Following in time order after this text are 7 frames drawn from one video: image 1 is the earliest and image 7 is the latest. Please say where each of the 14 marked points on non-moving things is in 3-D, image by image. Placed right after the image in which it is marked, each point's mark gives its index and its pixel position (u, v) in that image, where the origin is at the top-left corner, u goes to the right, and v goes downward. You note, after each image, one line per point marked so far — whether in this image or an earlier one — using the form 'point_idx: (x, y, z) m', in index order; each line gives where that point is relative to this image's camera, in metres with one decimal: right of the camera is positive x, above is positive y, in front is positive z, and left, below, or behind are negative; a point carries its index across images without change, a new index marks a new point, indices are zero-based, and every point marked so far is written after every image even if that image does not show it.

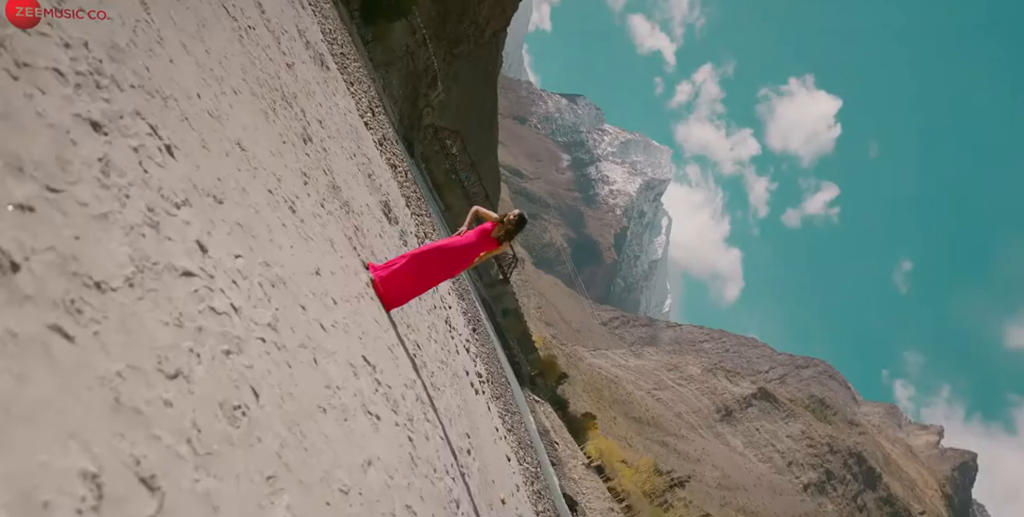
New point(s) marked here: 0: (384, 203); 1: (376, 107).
0: (-1.7, +0.7, +8.4) m
1: (-3.6, +4.1, +16.9) m
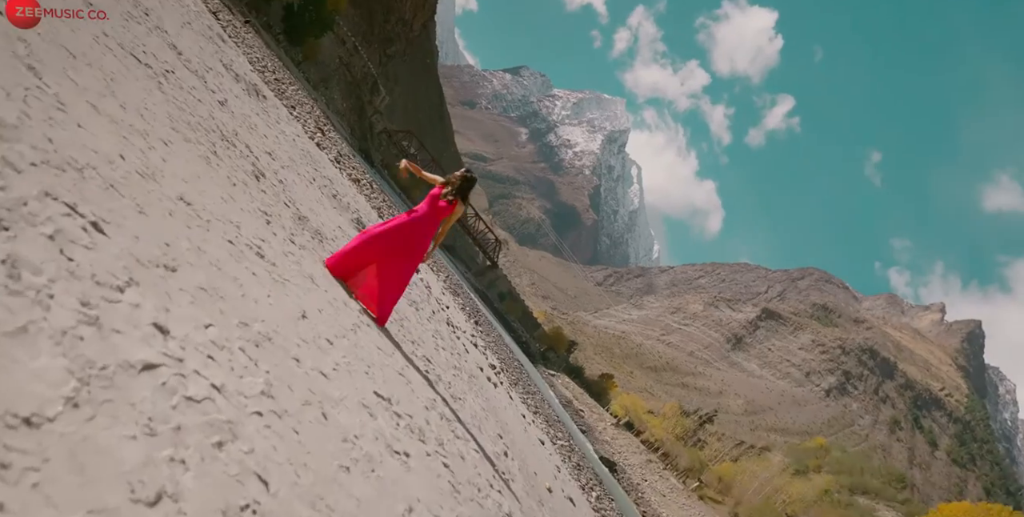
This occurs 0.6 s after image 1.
0: (-2.0, +0.4, +8.1) m
1: (-4.9, +3.5, +16.5) m
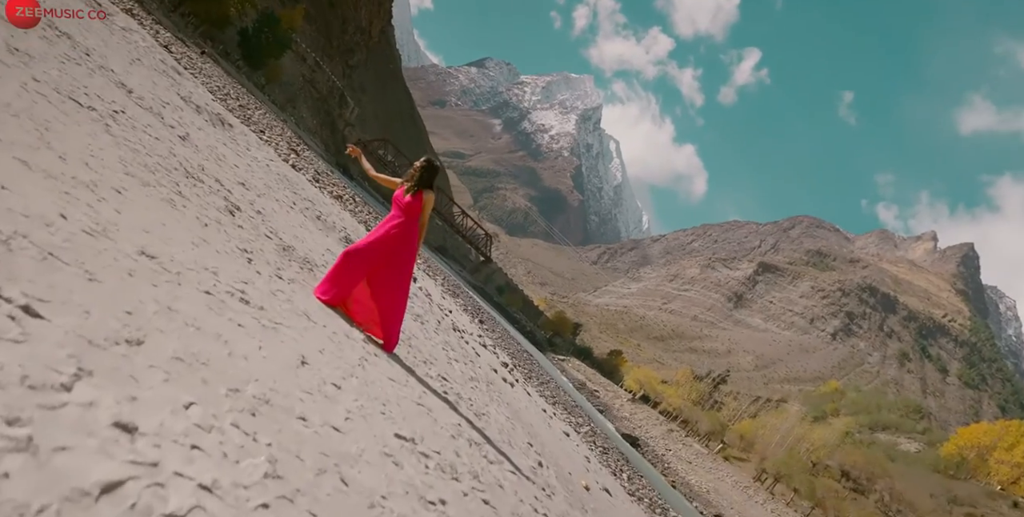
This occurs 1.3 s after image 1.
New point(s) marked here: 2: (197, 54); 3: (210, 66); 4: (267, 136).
0: (-2.1, +0.2, +7.8) m
1: (-5.5, +2.9, +16.1) m
2: (-8.7, +5.7, +17.5) m
3: (-8.6, +5.5, +18.2) m
4: (-4.3, +2.1, +10.9) m
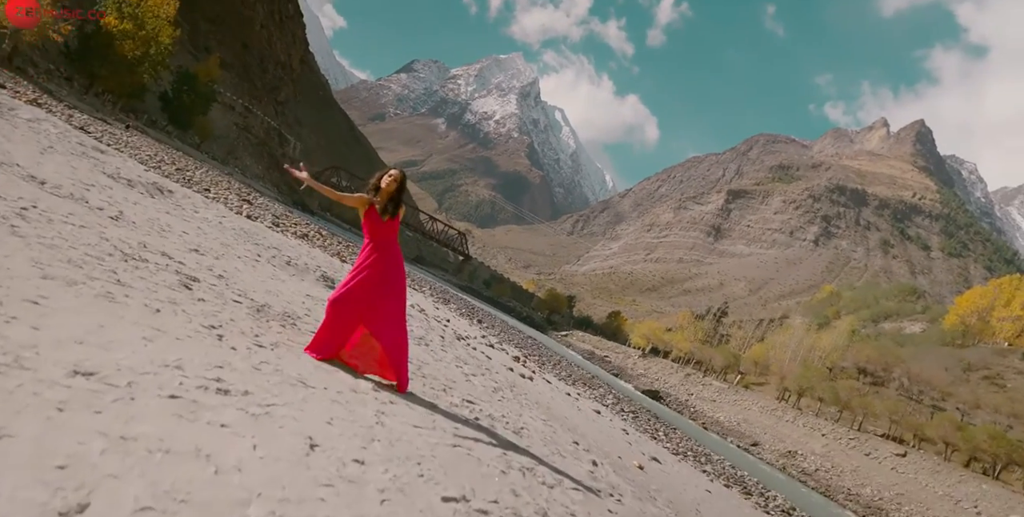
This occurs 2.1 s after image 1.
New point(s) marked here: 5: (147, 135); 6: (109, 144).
0: (-2.2, -0.3, +7.4) m
1: (-6.5, +1.6, +15.5) m
2: (-10.4, +3.5, +16.8) m
3: (-10.2, +3.3, +17.4) m
4: (-4.9, +1.1, +10.3) m
5: (-11.6, +3.9, +20.0) m
6: (-6.4, +1.8, +10.0) m
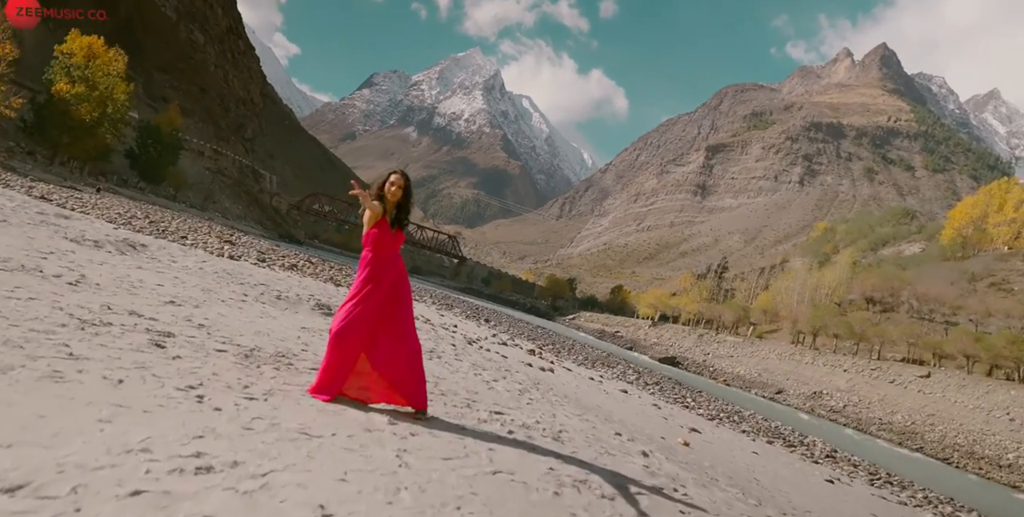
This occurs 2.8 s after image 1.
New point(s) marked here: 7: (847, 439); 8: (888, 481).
0: (-2.2, -0.6, +7.1) m
1: (-6.8, +0.5, +15.1) m
2: (-10.9, +1.7, +16.3) m
3: (-10.8, +1.6, +17.0) m
4: (-5.1, +0.3, +10.0) m
5: (-12.2, +2.0, +19.5) m
6: (-6.7, +0.8, +9.6) m
7: (+9.8, -5.3, +18.4) m
8: (+5.1, -3.0, +8.6) m
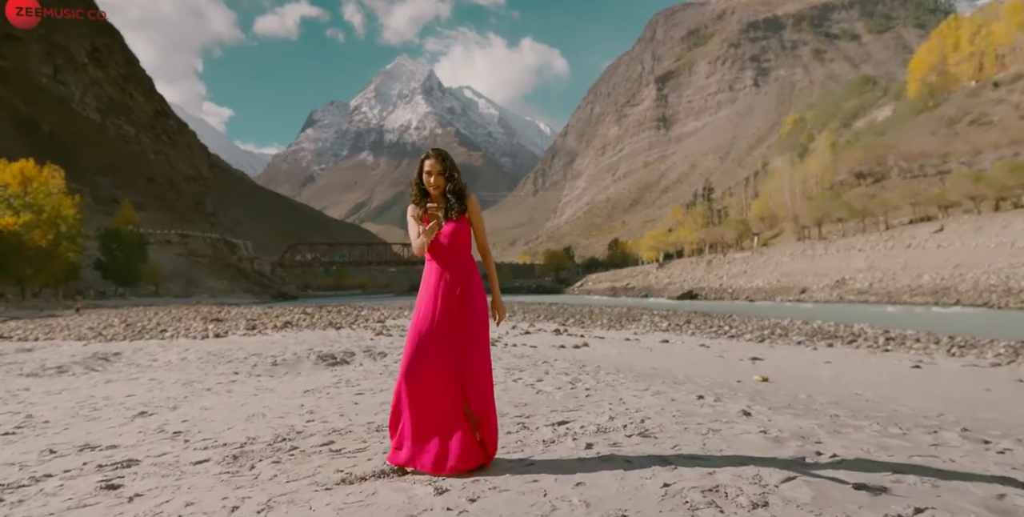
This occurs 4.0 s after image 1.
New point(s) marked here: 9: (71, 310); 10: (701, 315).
0: (-1.9, -1.0, +6.5) m
1: (-6.7, -1.3, +14.4) m
2: (-11.1, -1.4, +15.6) m
3: (-10.9, -1.5, +16.2) m
4: (-5.0, -1.1, +9.3) m
5: (-12.4, -1.5, +18.8) m
6: (-6.7, -1.1, +9.0) m
7: (+10.7, -1.6, +18.0) m
8: (+5.7, -1.1, +8.1) m
9: (-12.4, -1.5, +17.5) m
10: (+5.1, -1.5, +16.8) m
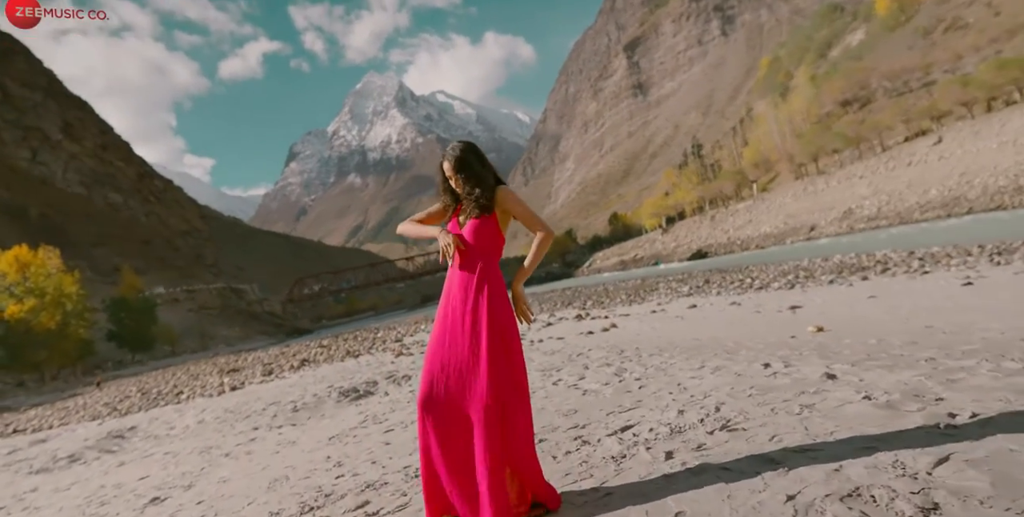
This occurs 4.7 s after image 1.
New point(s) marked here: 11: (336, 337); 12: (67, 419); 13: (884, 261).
0: (-1.6, -1.3, +6.1) m
1: (-6.3, -2.4, +14.1) m
2: (-10.5, -3.3, +15.3) m
3: (-10.3, -3.3, +16.0) m
4: (-4.6, -1.9, +9.0) m
5: (-11.8, -3.6, +18.5) m
6: (-6.2, -2.3, +8.7) m
7: (+11.0, +0.6, +17.6) m
8: (+5.9, +0.1, +7.7) m
9: (-11.7, -3.6, +17.2) m
10: (+5.5, -0.3, +16.4) m
11: (-4.9, -2.2, +17.6) m
12: (-6.4, -2.3, +9.1) m
13: (+6.1, 0.0, +10.2) m
